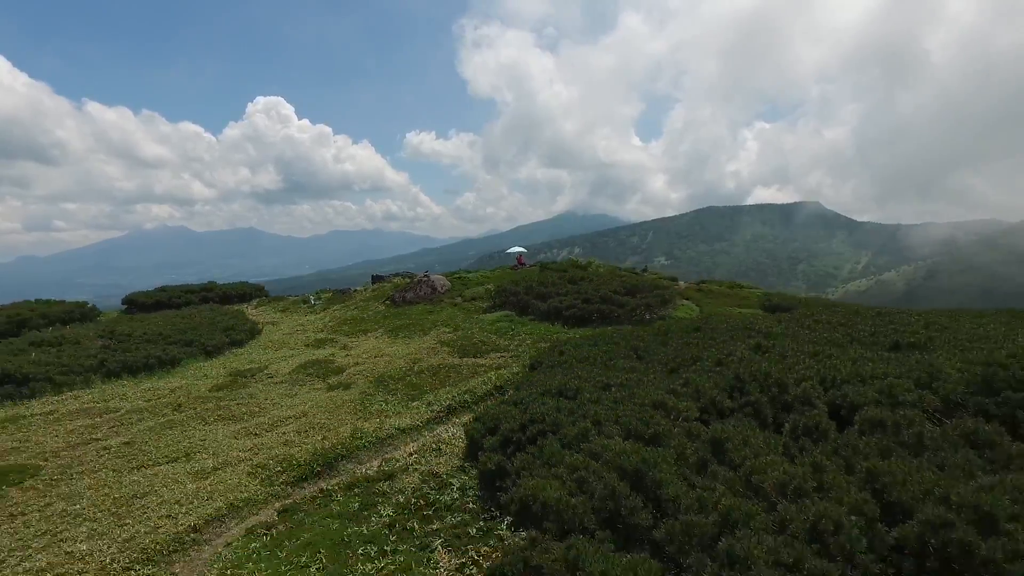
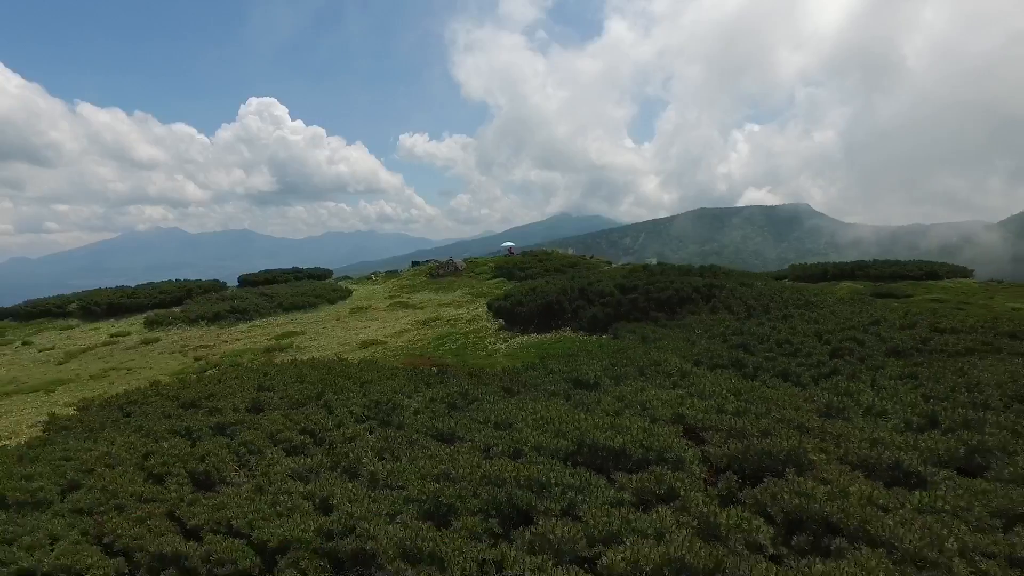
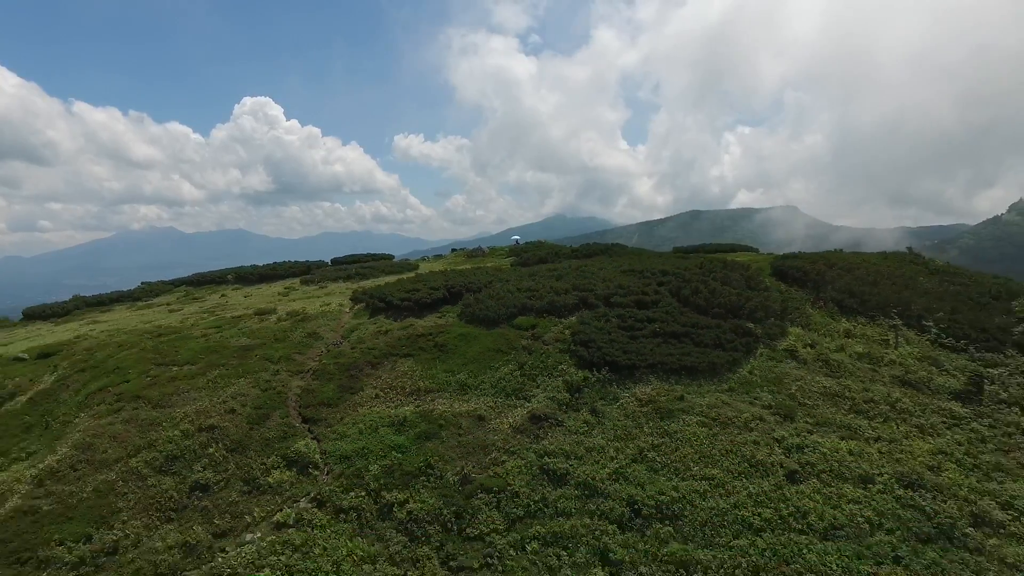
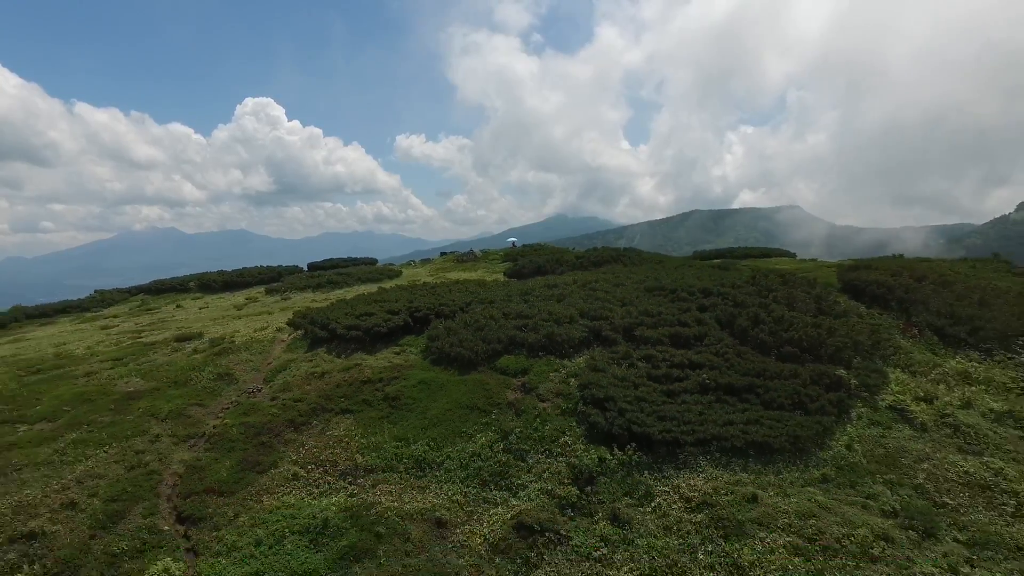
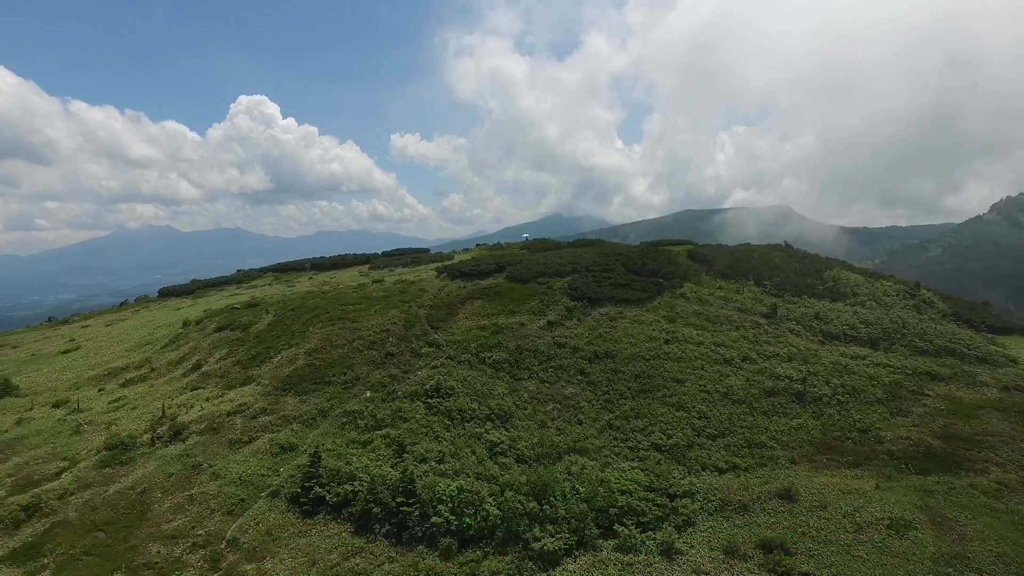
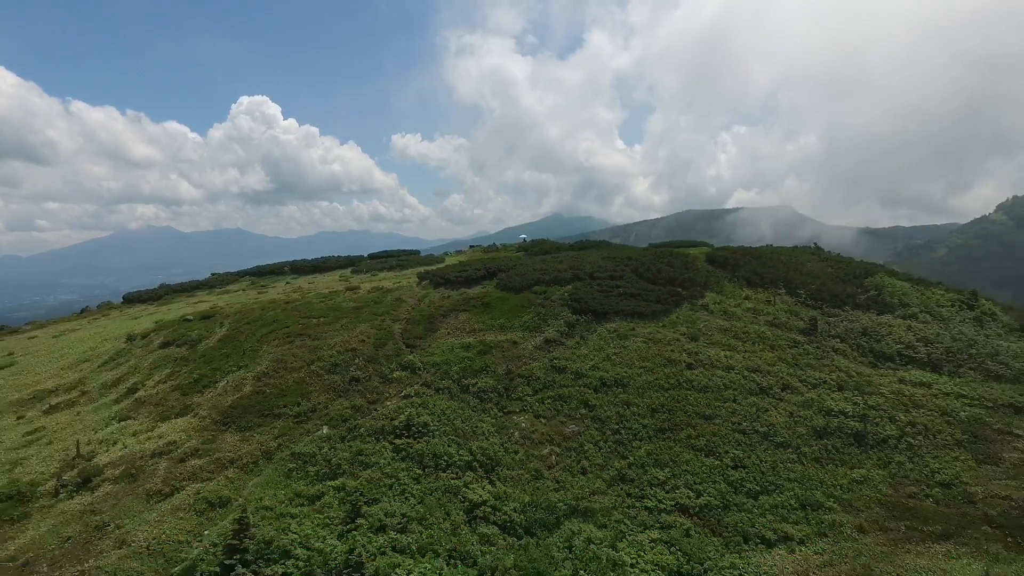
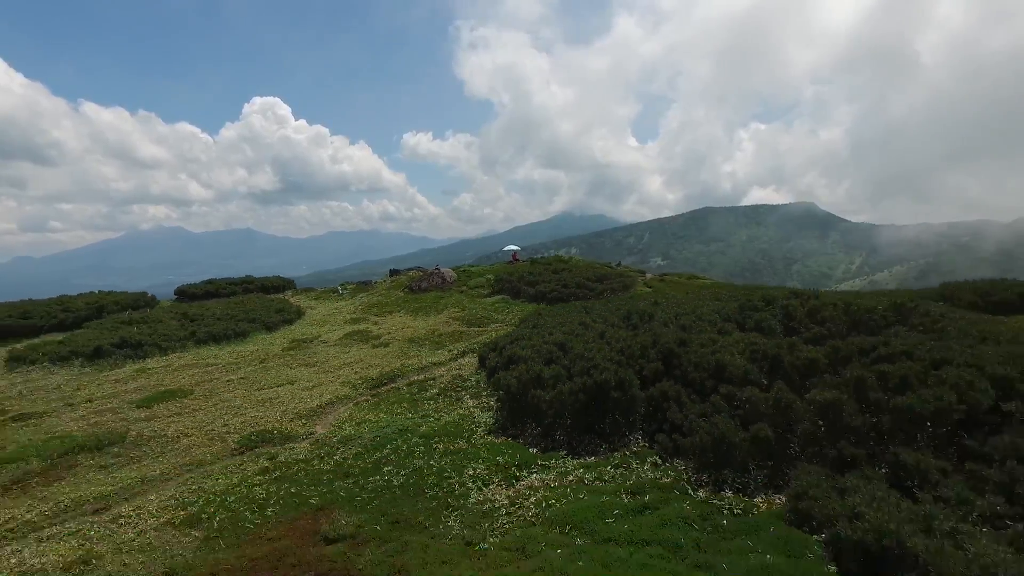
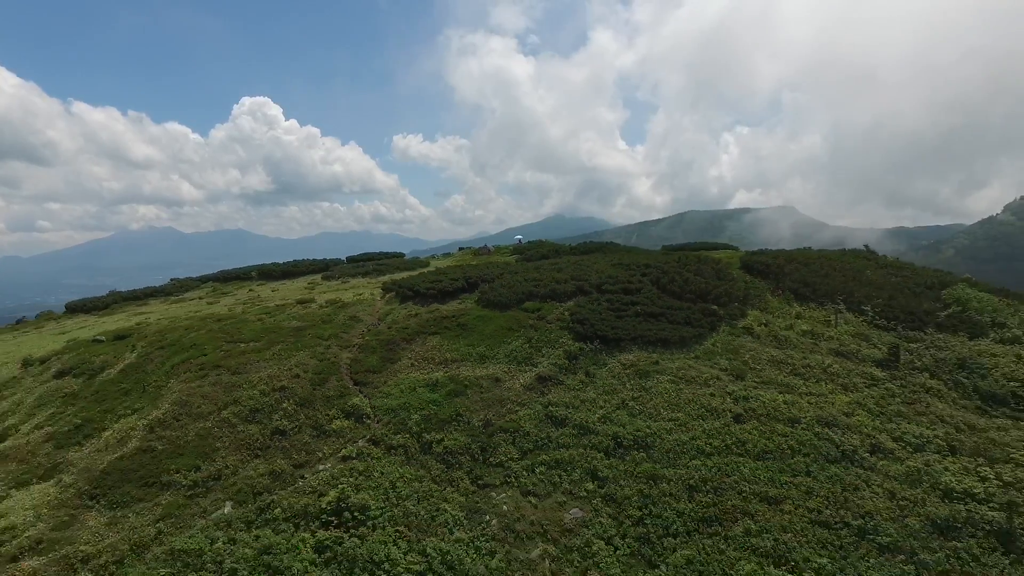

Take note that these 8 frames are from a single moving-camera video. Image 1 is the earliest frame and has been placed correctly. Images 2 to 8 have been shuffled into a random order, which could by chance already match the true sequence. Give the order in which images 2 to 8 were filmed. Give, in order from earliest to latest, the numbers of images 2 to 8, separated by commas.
7, 2, 4, 3, 8, 6, 5
